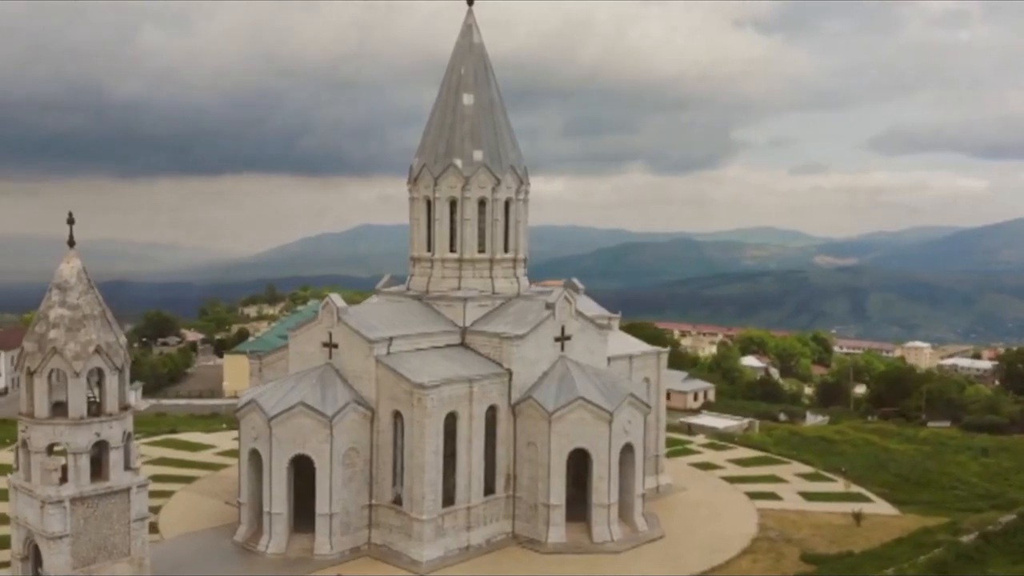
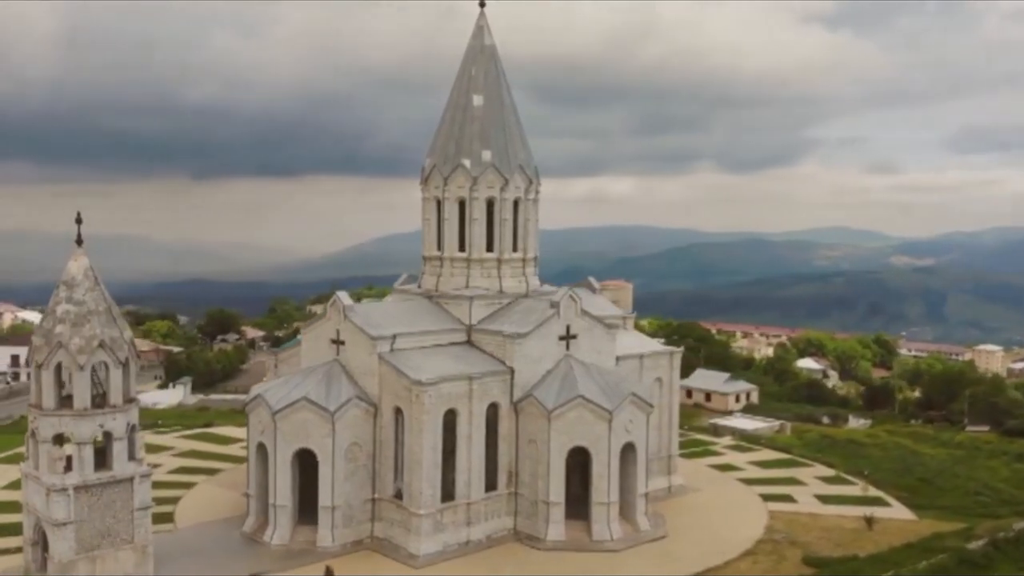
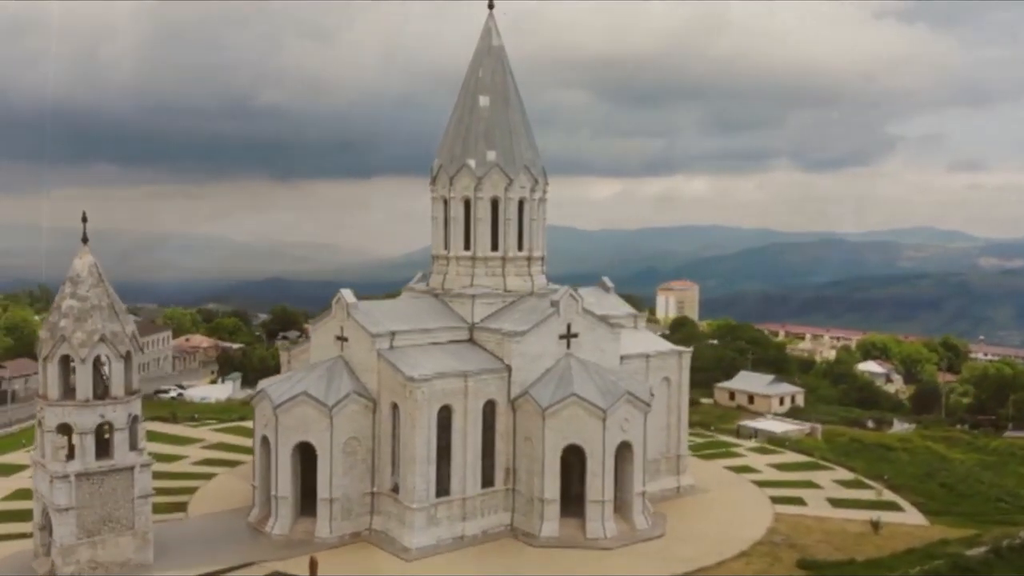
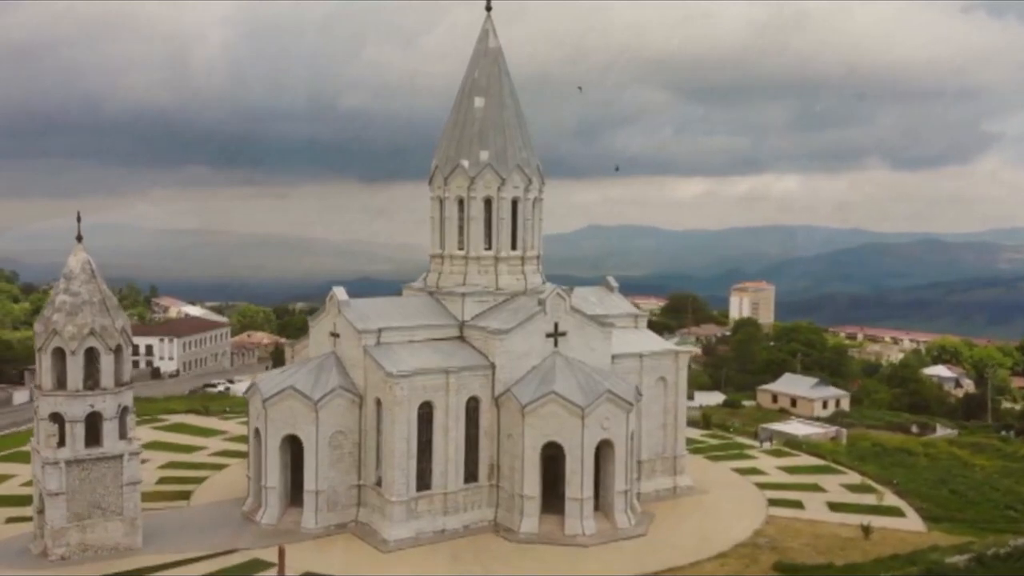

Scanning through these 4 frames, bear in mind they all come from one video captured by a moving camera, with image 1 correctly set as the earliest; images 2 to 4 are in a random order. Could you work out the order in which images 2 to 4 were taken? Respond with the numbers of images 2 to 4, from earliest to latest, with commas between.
2, 3, 4
